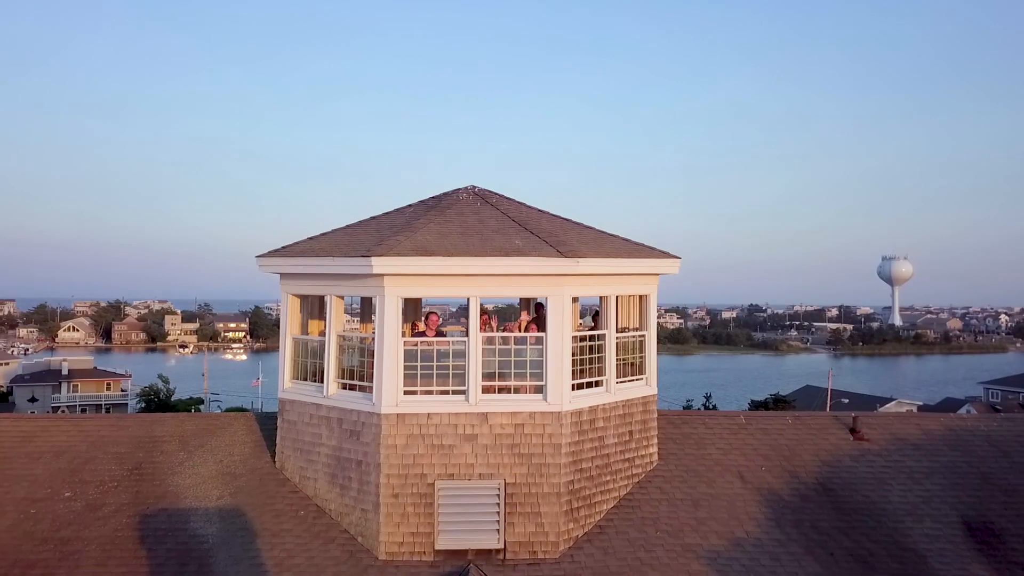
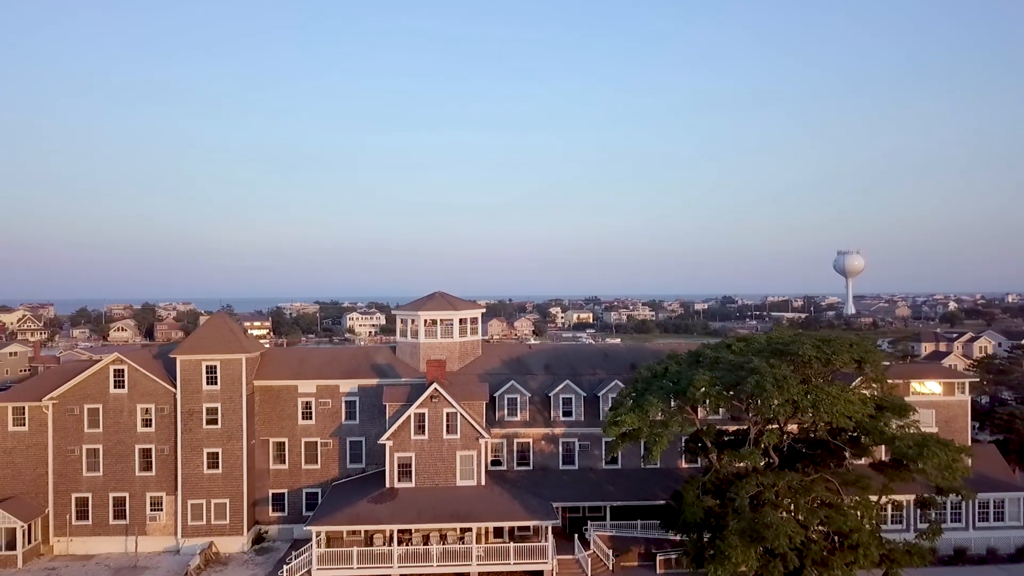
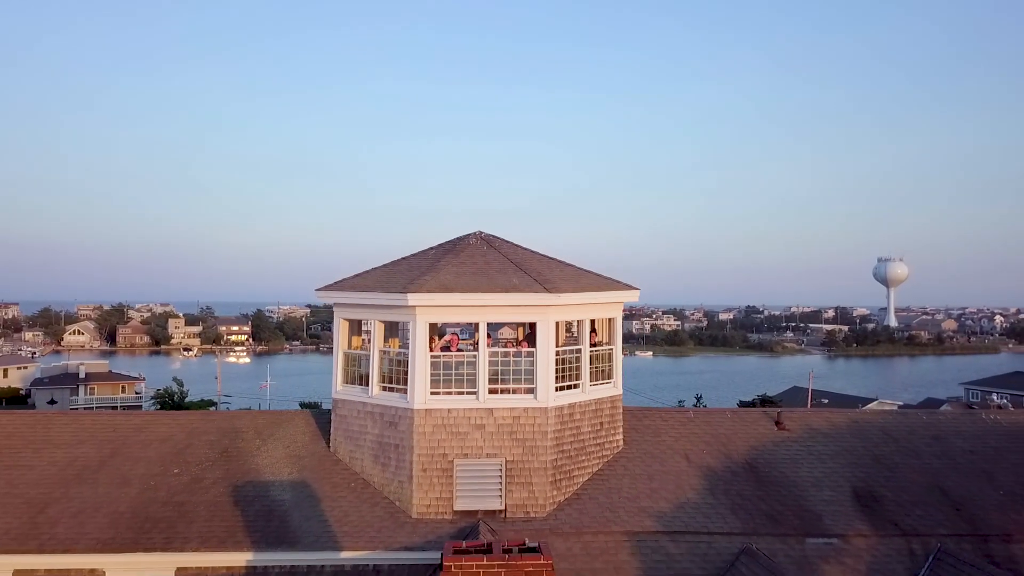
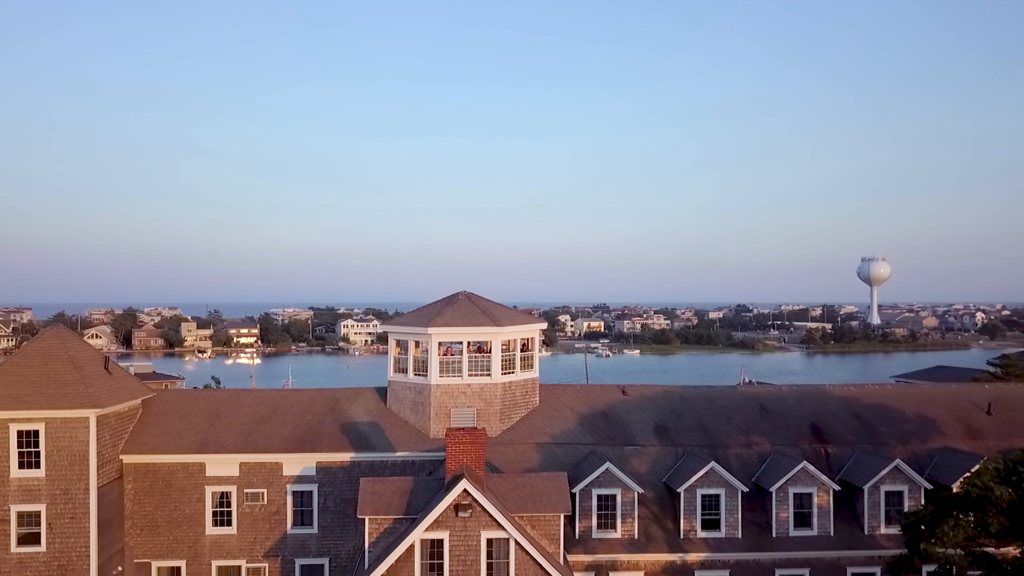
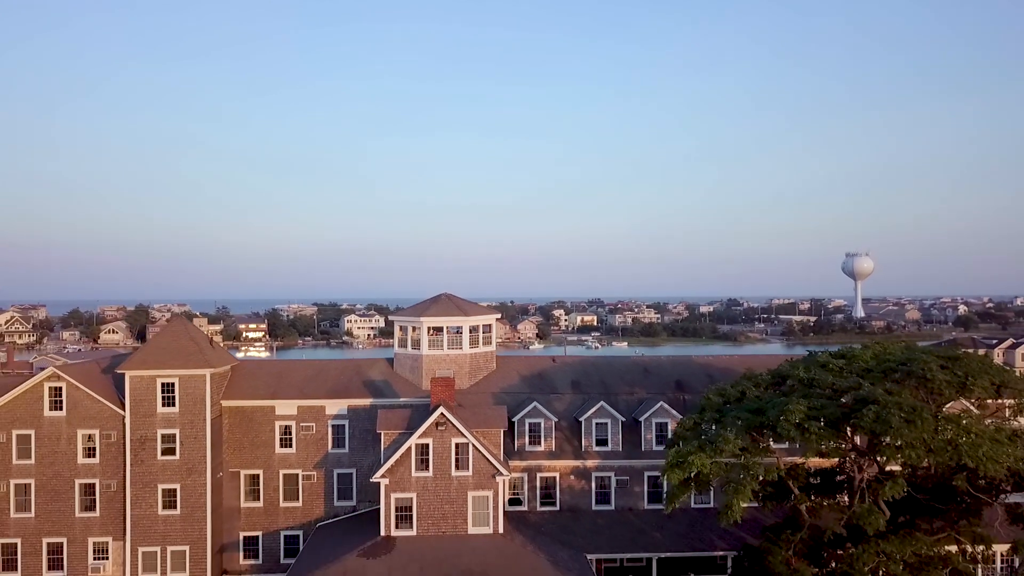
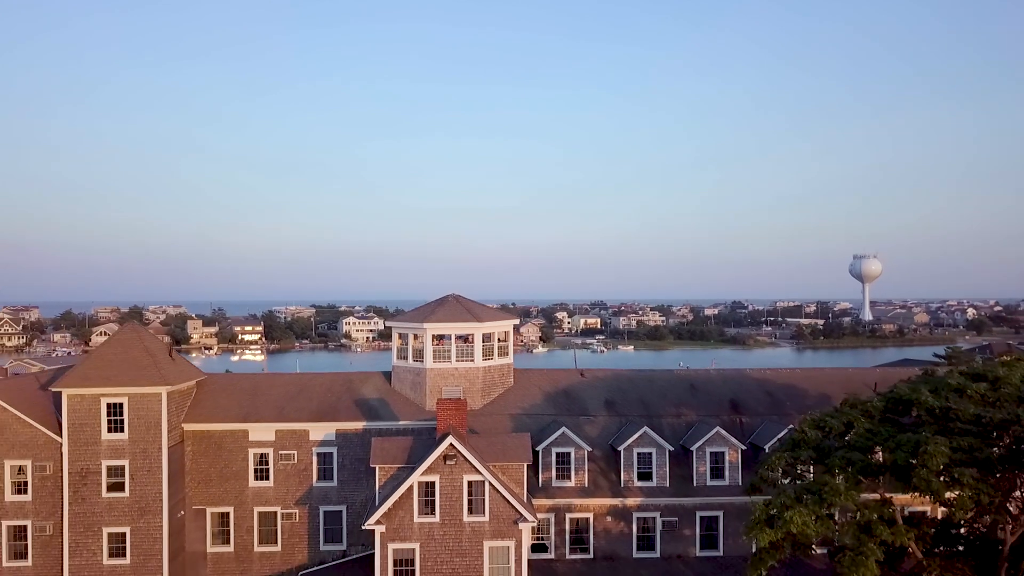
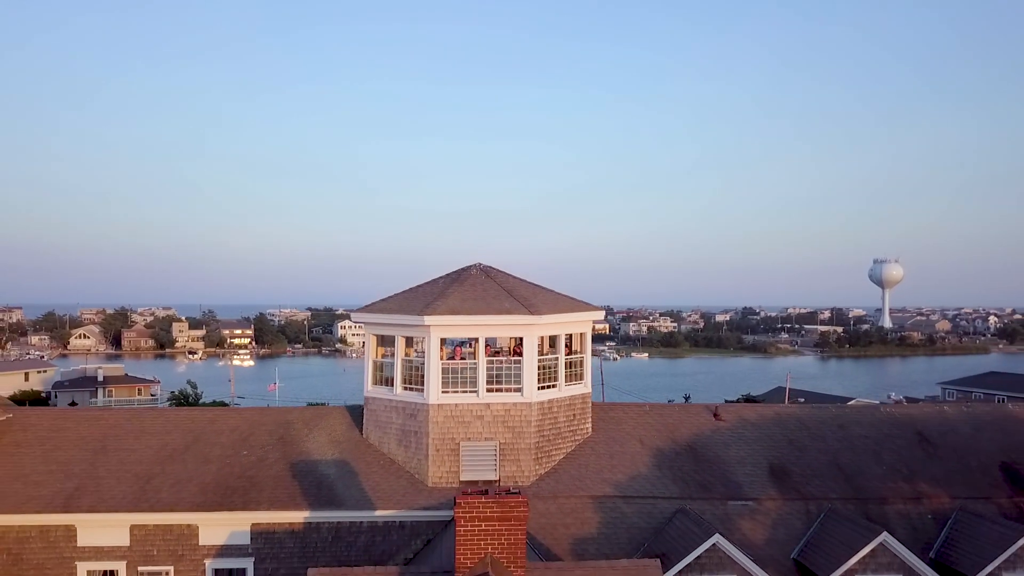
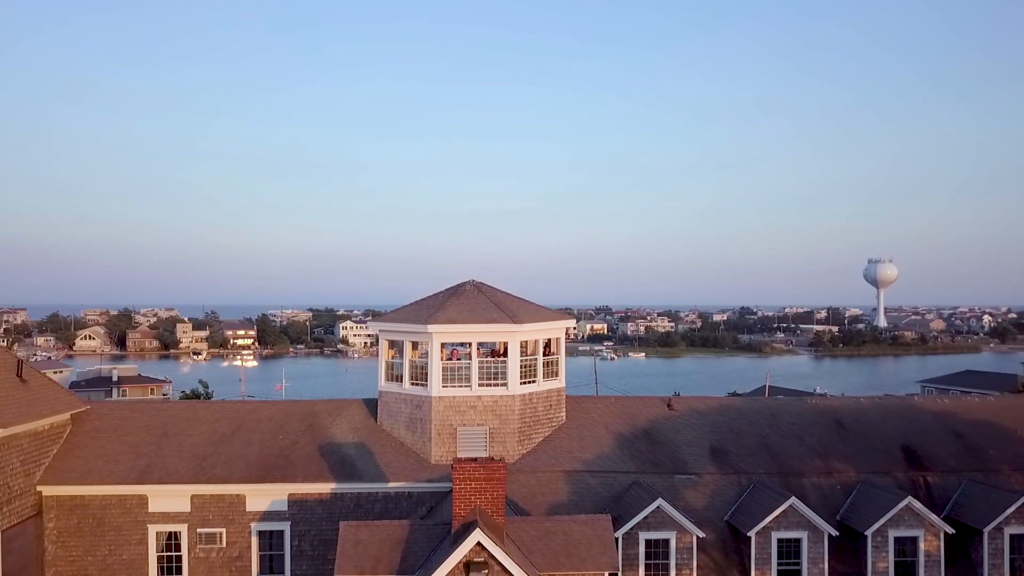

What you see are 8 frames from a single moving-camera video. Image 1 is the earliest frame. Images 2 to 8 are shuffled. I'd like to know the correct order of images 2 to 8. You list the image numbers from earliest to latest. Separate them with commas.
3, 7, 8, 4, 6, 5, 2
